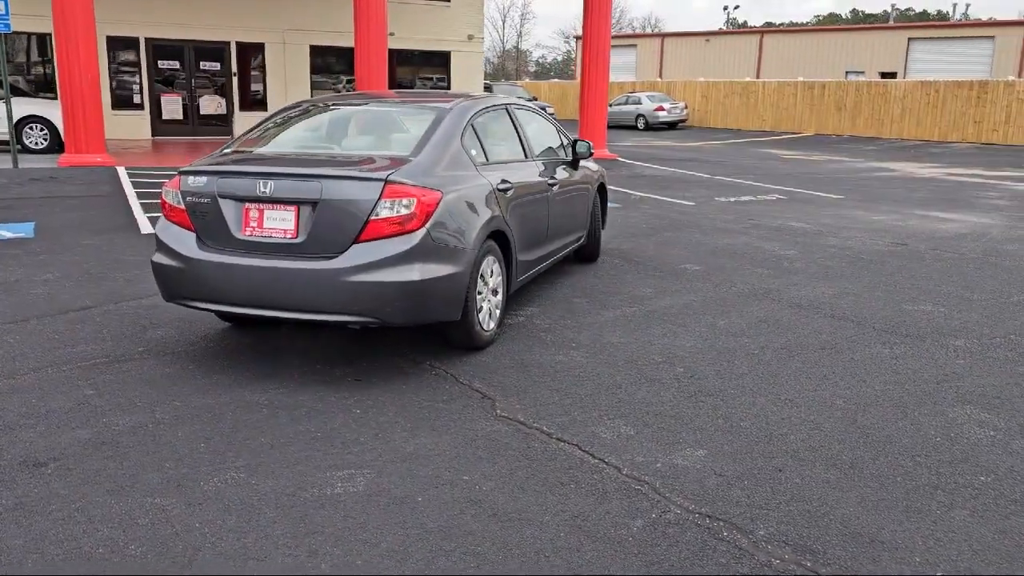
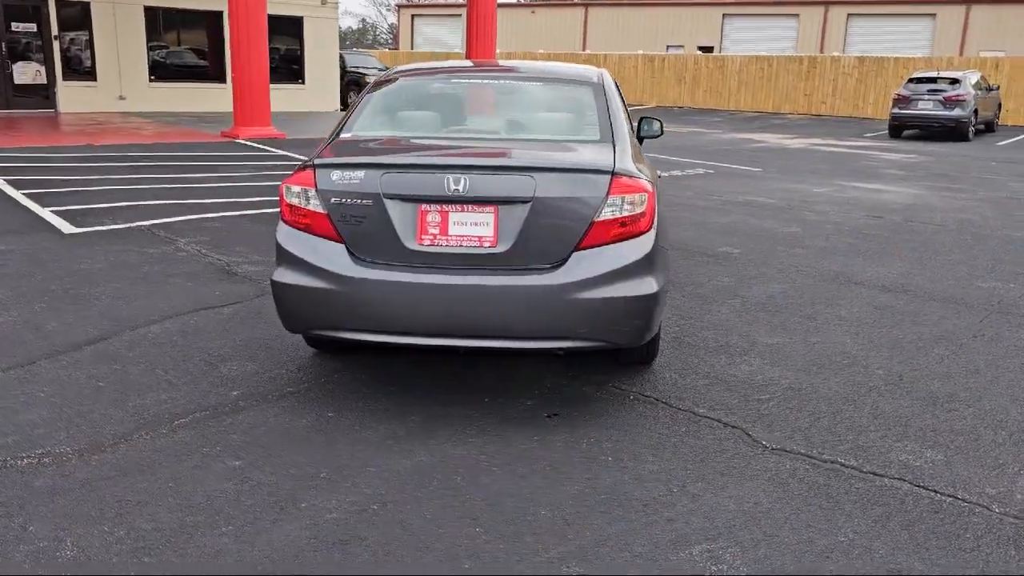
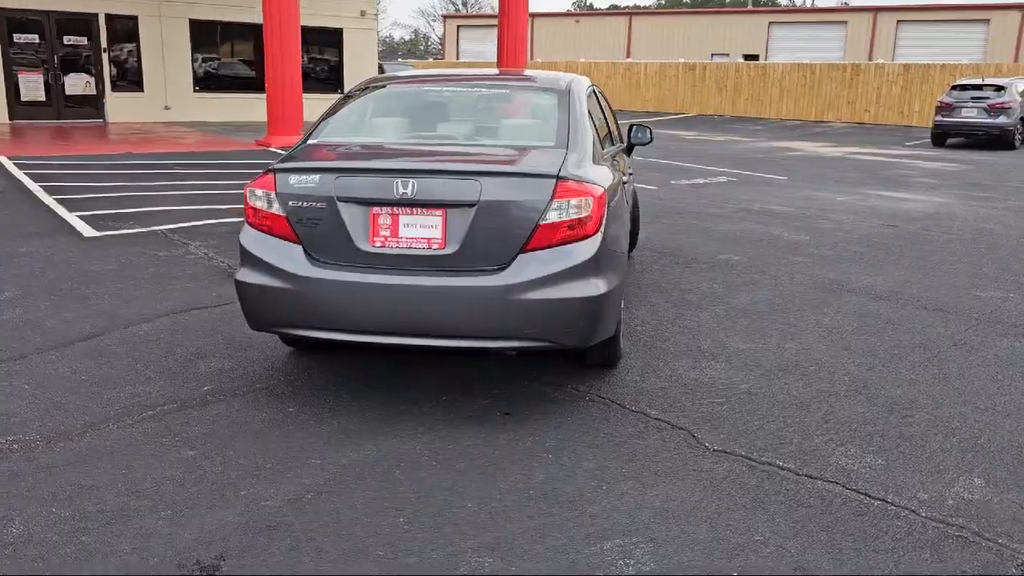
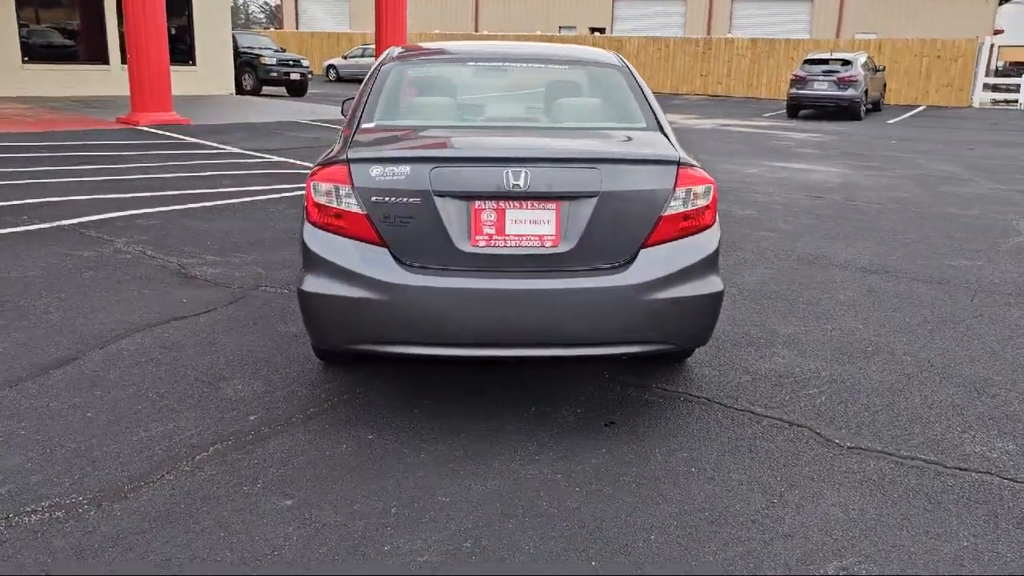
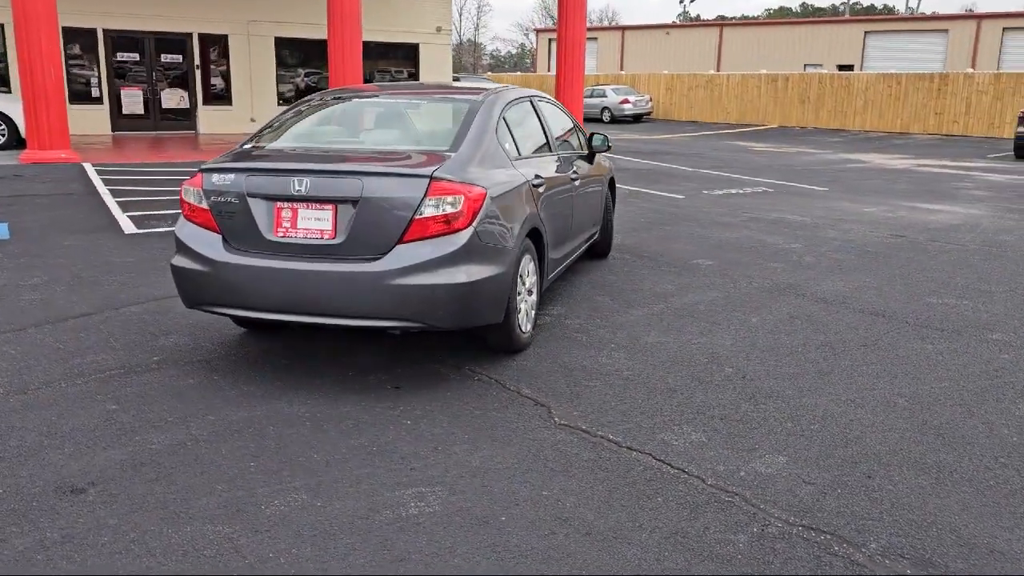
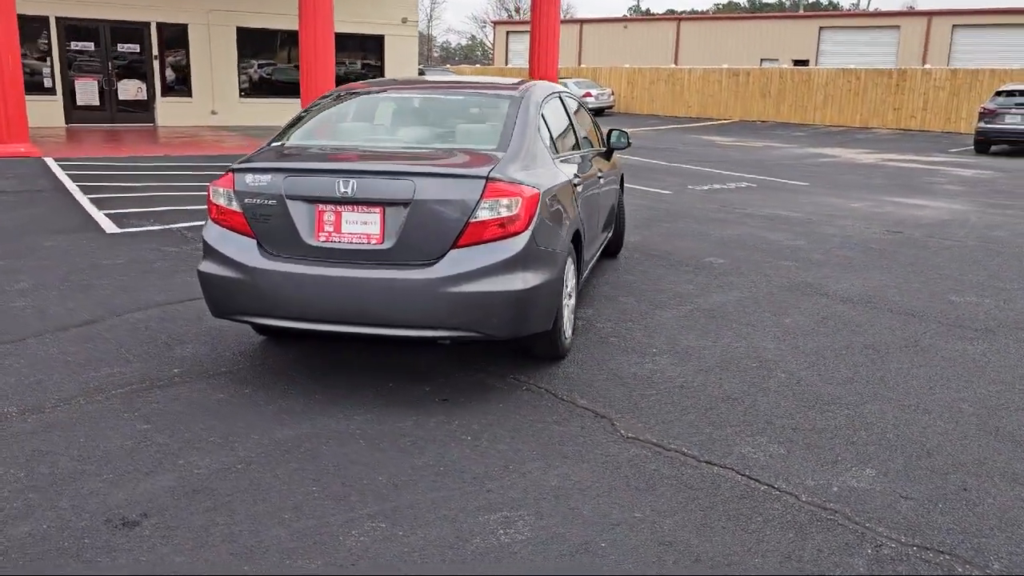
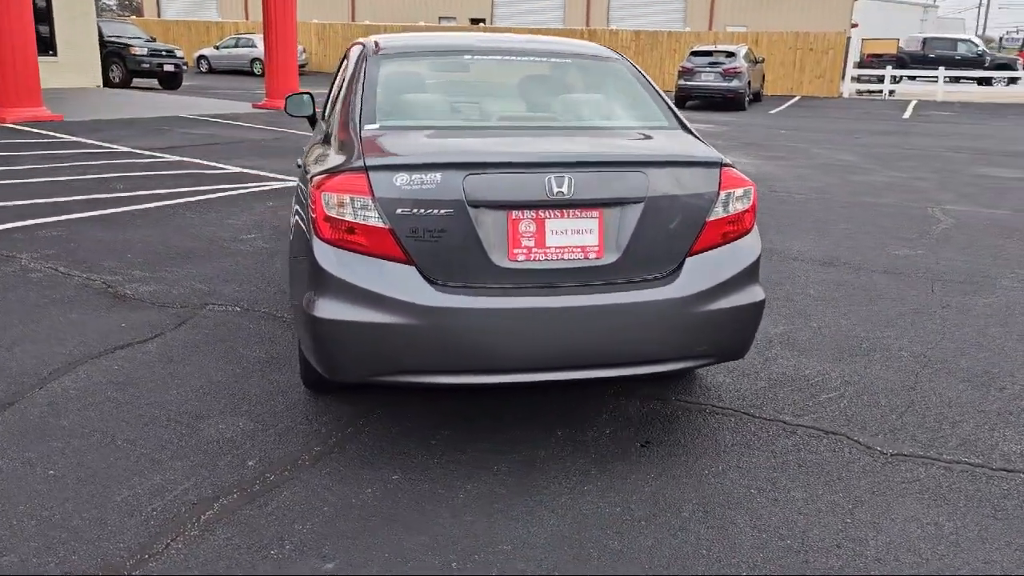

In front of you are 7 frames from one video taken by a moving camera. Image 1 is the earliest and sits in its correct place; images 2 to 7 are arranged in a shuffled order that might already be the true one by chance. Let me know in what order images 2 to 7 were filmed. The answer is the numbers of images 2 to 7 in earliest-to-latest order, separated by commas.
5, 6, 3, 2, 4, 7
